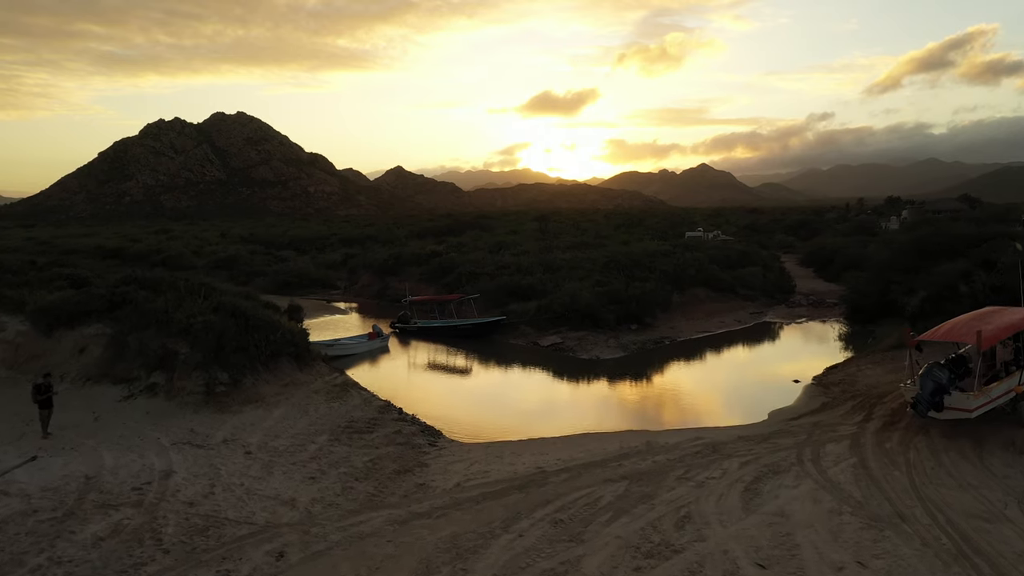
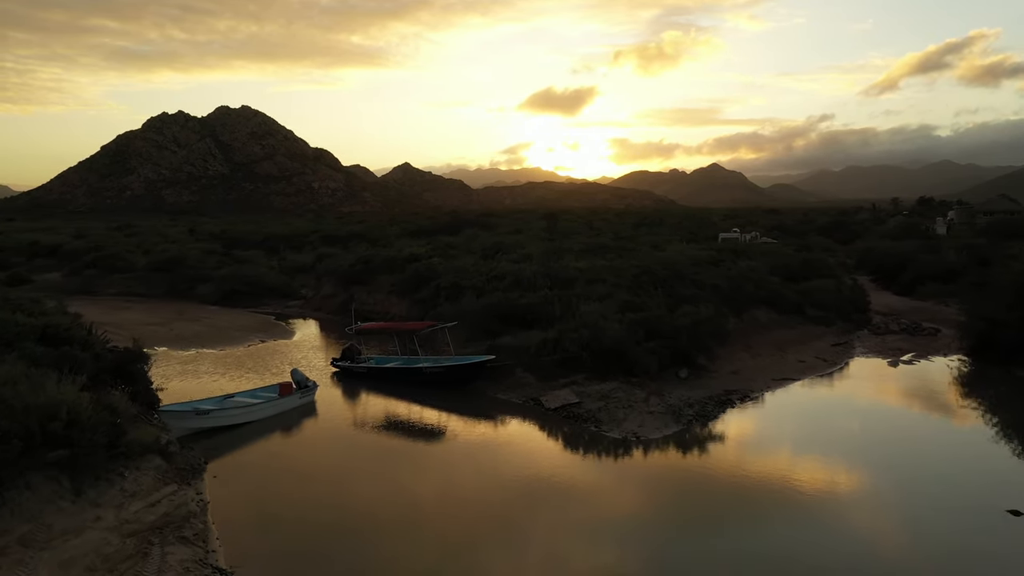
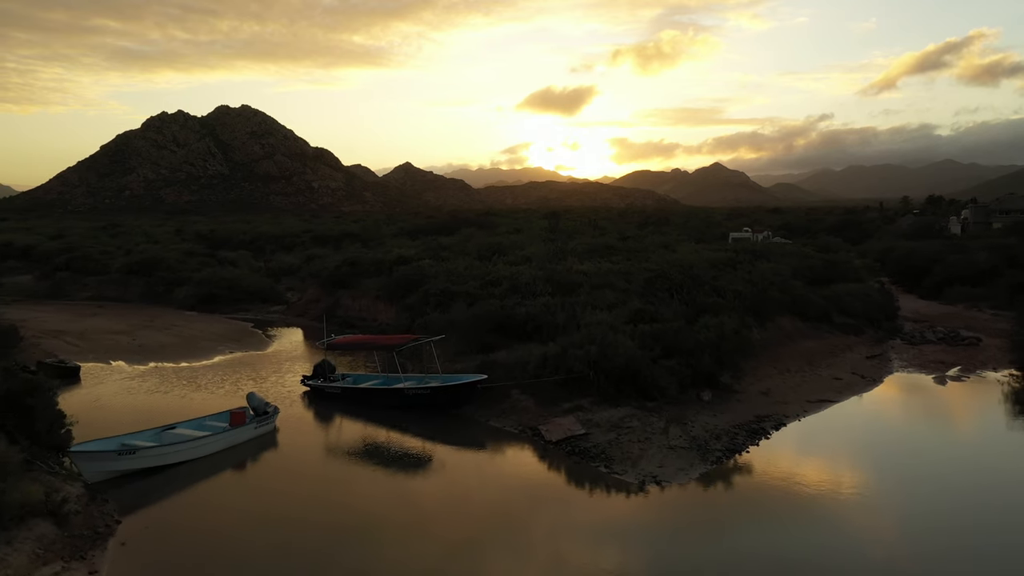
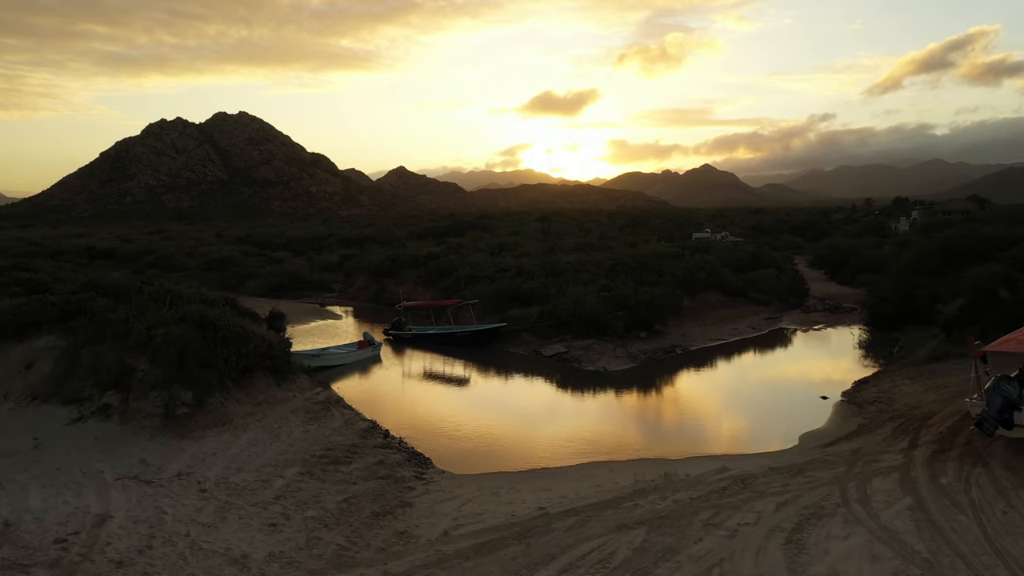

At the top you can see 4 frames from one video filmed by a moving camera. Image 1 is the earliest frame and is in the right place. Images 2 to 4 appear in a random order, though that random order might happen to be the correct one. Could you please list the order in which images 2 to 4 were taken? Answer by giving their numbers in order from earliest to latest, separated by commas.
4, 2, 3
